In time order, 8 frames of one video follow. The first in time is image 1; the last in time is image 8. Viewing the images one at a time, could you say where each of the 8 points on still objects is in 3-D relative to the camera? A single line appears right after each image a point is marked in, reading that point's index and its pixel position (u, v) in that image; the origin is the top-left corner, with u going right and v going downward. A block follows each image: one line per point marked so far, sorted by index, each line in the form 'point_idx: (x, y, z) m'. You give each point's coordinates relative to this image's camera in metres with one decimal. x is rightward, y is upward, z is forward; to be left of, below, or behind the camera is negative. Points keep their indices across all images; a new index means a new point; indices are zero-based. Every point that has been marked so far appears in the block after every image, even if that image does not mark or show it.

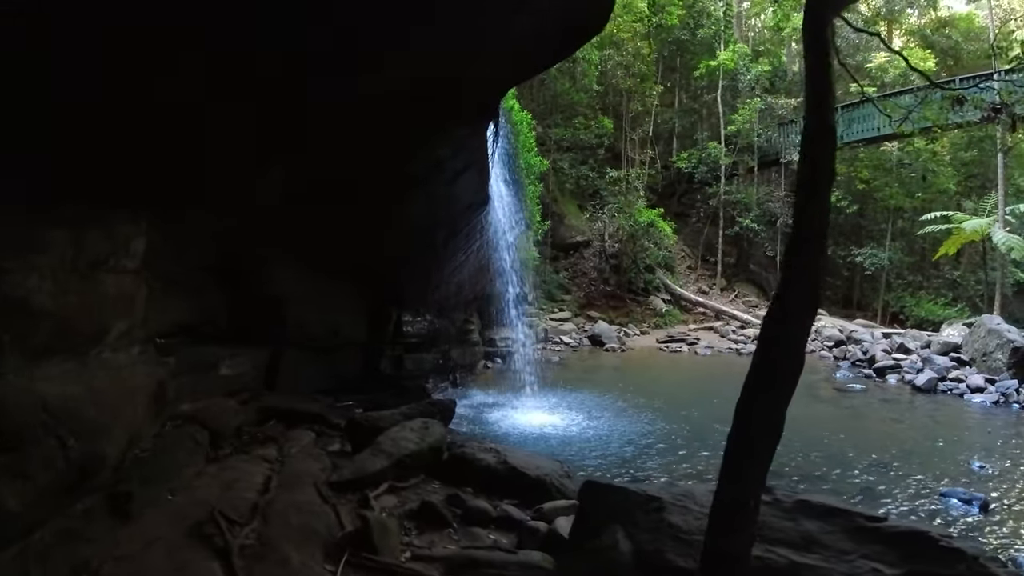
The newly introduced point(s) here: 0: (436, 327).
0: (-1.0, -0.5, +8.3) m
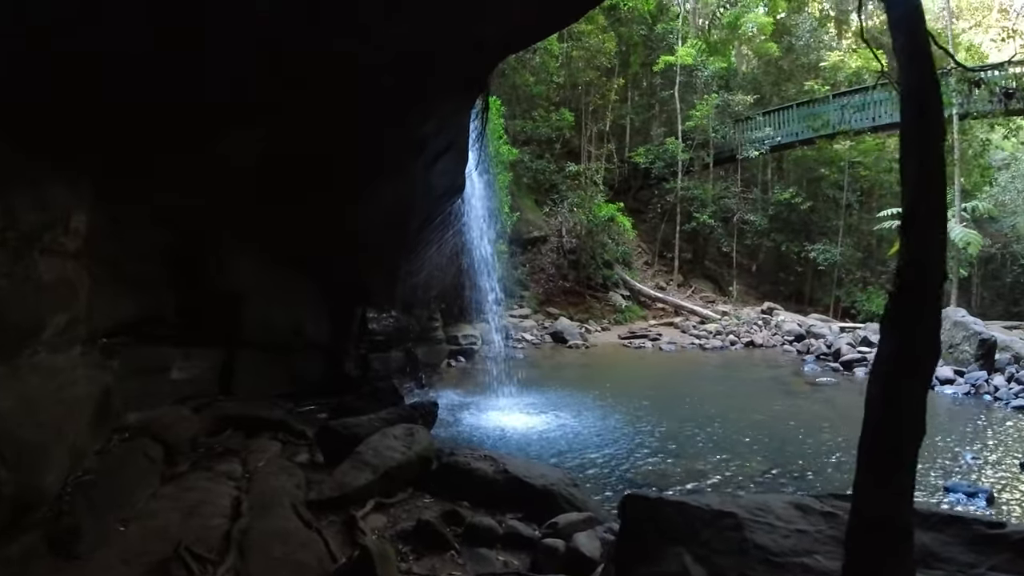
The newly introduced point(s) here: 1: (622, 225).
0: (-1.4, -0.4, +7.8) m
1: (+2.7, +1.6, +16.0) m
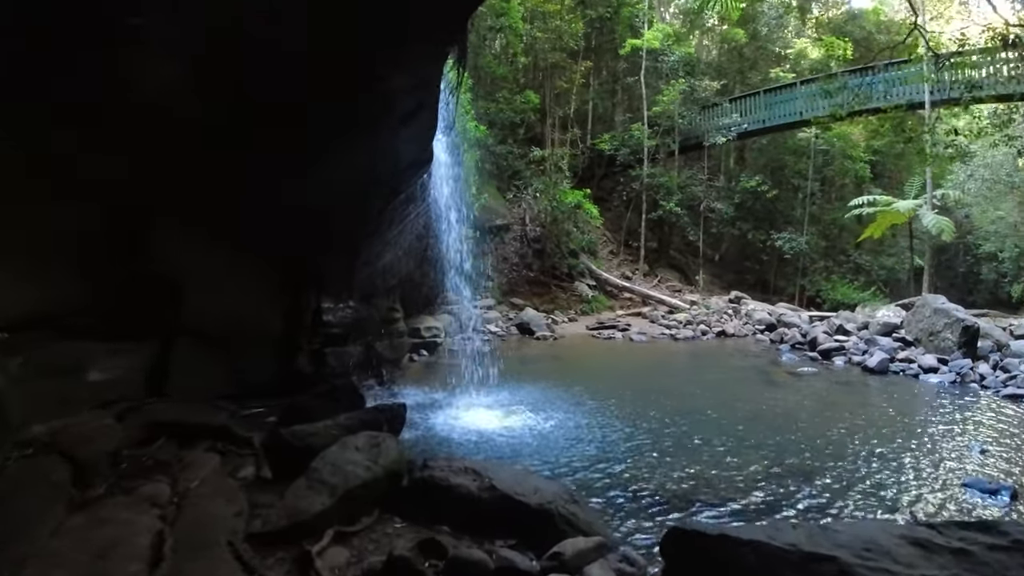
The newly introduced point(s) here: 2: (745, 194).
0: (-1.7, -0.3, +7.1) m
1: (+1.8, +1.8, +15.5) m
2: (+6.4, +2.5, +17.7) m
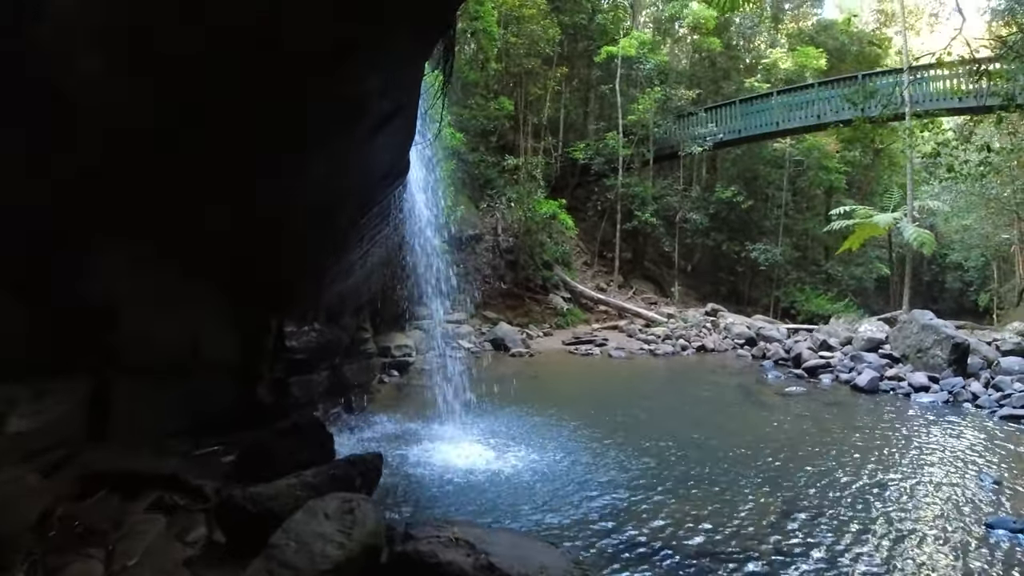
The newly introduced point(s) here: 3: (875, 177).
0: (-1.9, -0.5, +6.5) m
1: (+1.2, +1.5, +15.1) m
2: (+5.6, +2.2, +17.5) m
3: (+11.1, +3.4, +19.9) m
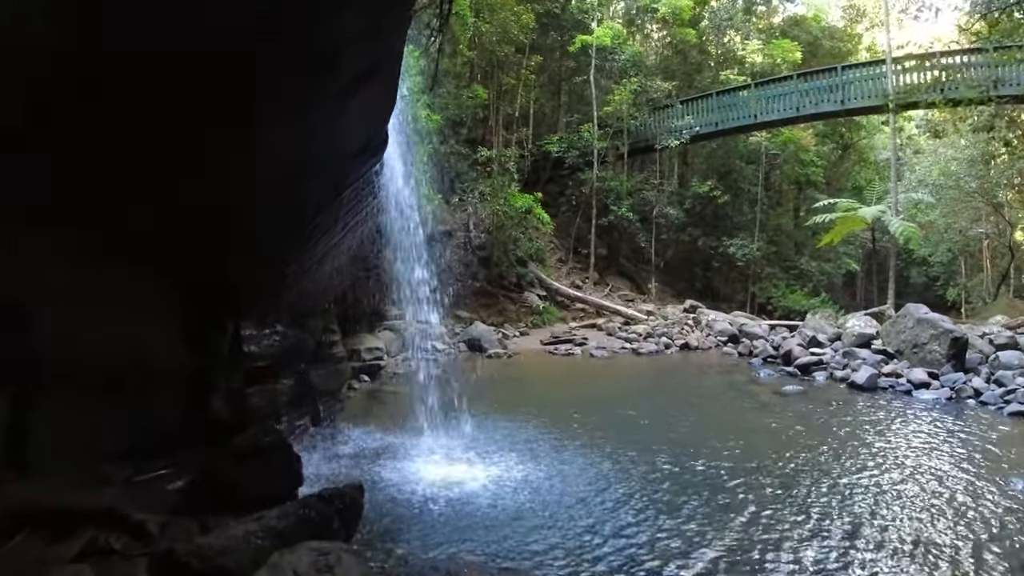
0: (-2.0, -0.5, +5.8) m
1: (+0.6, +1.6, +14.5) m
2: (+4.8, +2.3, +17.2) m
3: (+10.2, +3.5, +19.9) m
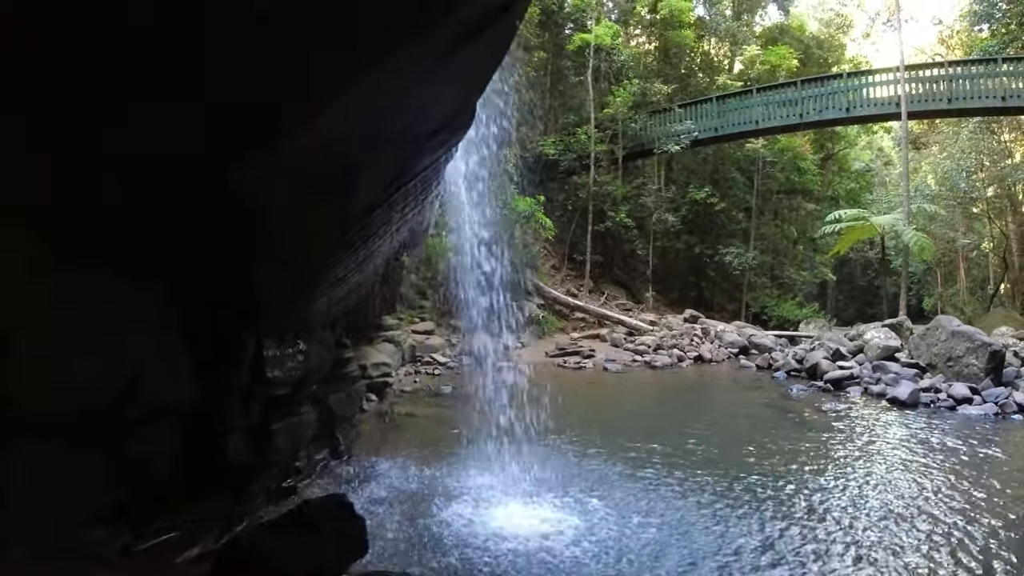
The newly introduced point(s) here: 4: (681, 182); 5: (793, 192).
0: (-1.5, -0.6, +5.0) m
1: (+0.5, +1.4, +13.9) m
2: (+4.6, +2.1, +16.8) m
3: (+9.7, +3.2, +19.9) m
4: (+4.5, +2.8, +17.4) m
5: (+7.6, +2.6, +17.6) m
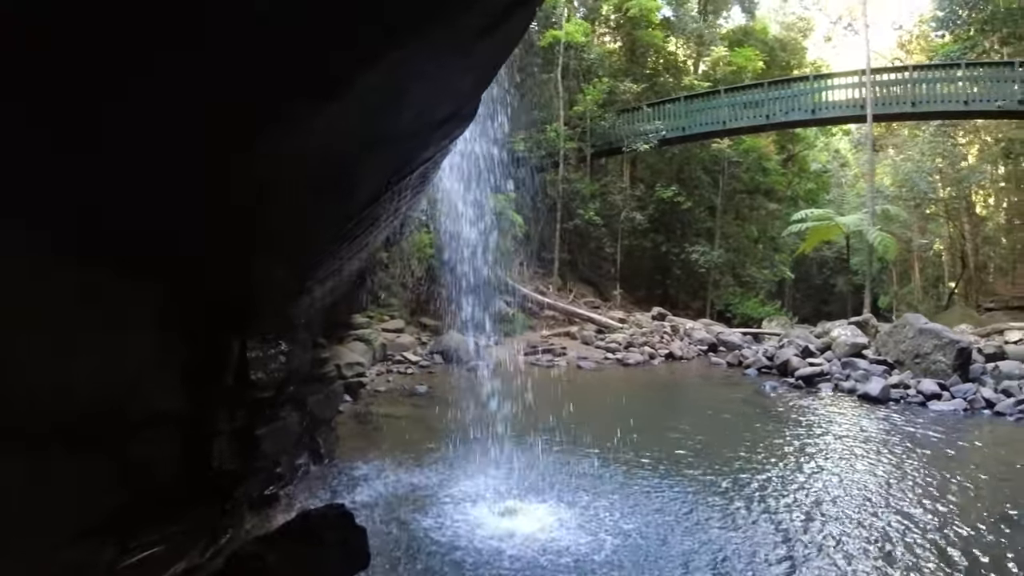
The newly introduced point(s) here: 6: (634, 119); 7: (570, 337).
0: (-1.6, -0.5, +4.7) m
1: (-0.1, +1.4, +13.8) m
2: (+3.8, +2.2, +17.0) m
3: (+8.7, +3.3, +20.3) m
4: (+3.6, +2.9, +17.5) m
5: (+6.7, +2.7, +17.9) m
6: (+2.9, +4.1, +16.0) m
7: (+1.1, -1.0, +13.0) m
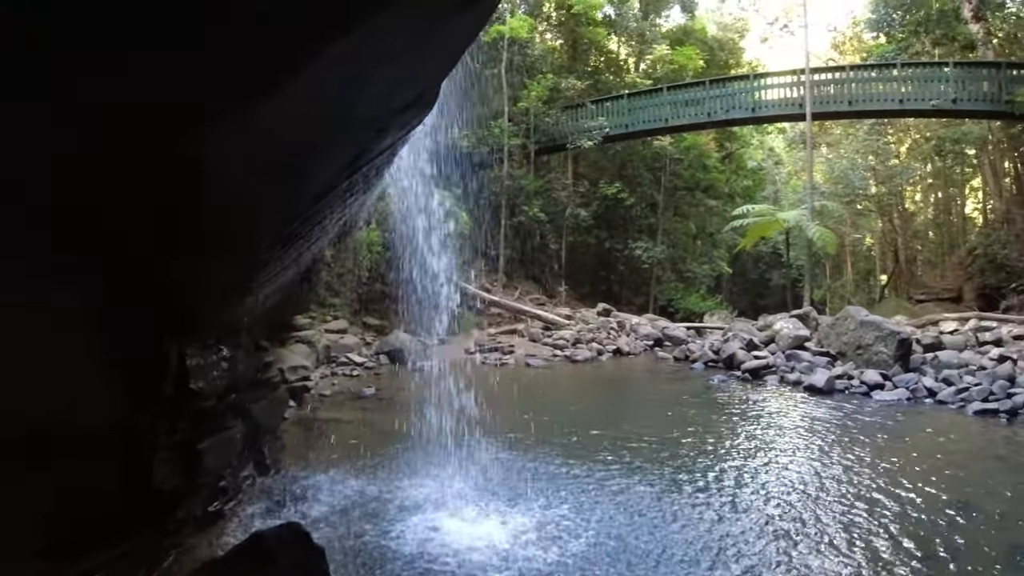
0: (-1.9, -0.5, +4.4) m
1: (-1.2, +1.5, +13.5) m
2: (+2.3, +2.3, +17.0) m
3: (+6.9, +3.5, +20.8) m
4: (+2.2, +3.0, +17.6) m
5: (+5.2, +2.8, +18.2) m
6: (+1.5, +4.2, +16.0) m
7: (+0.1, -0.9, +12.8) m
